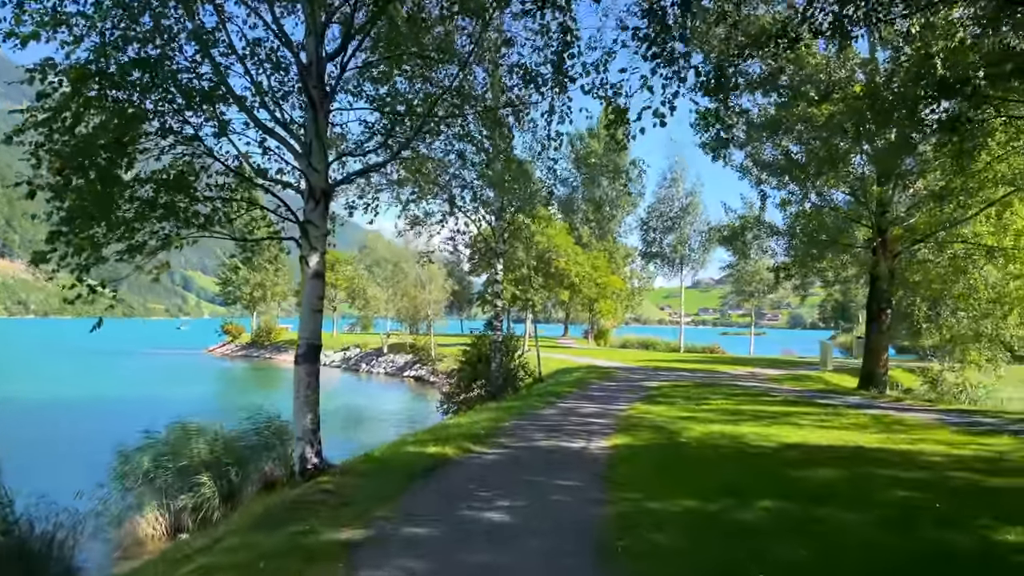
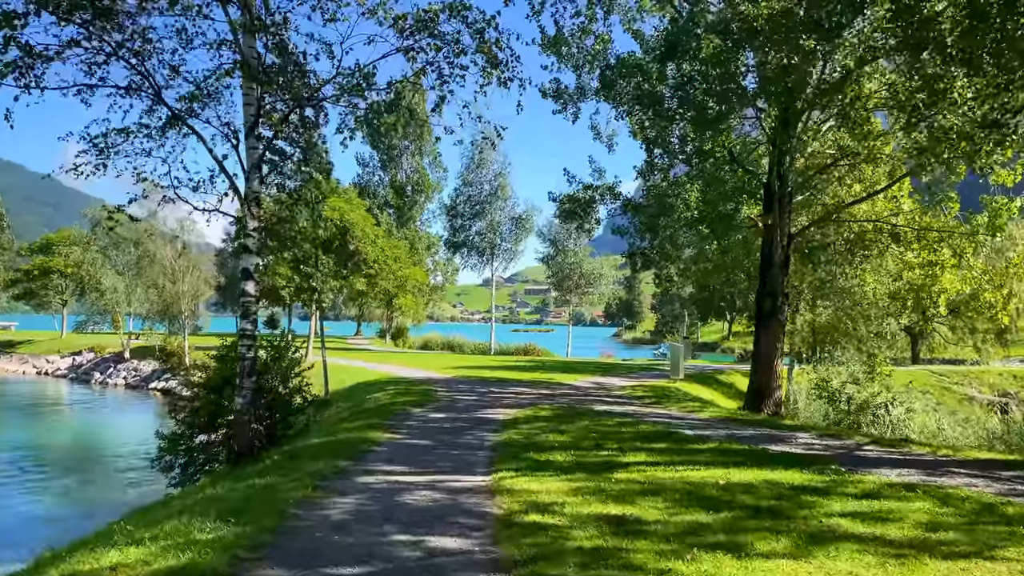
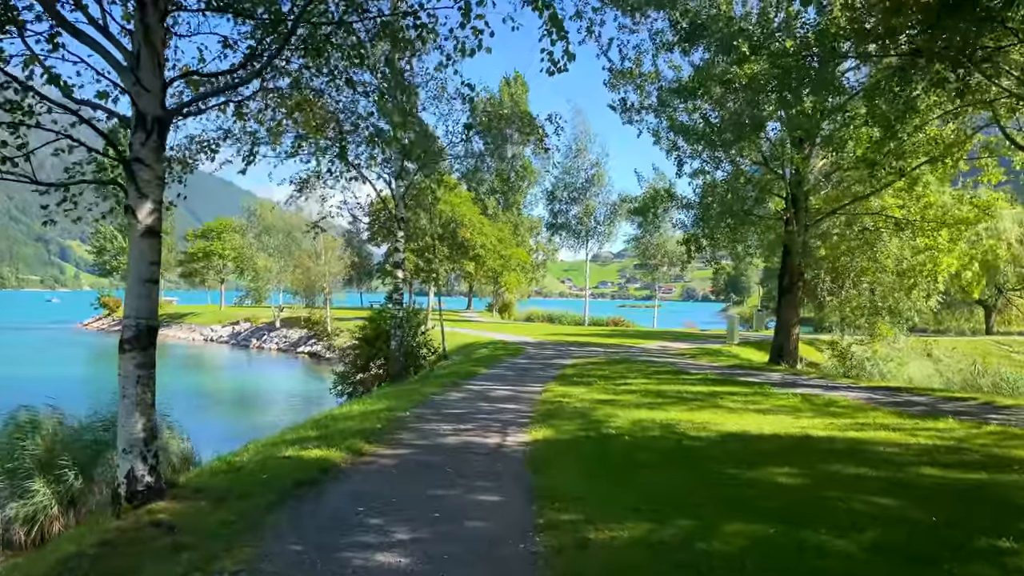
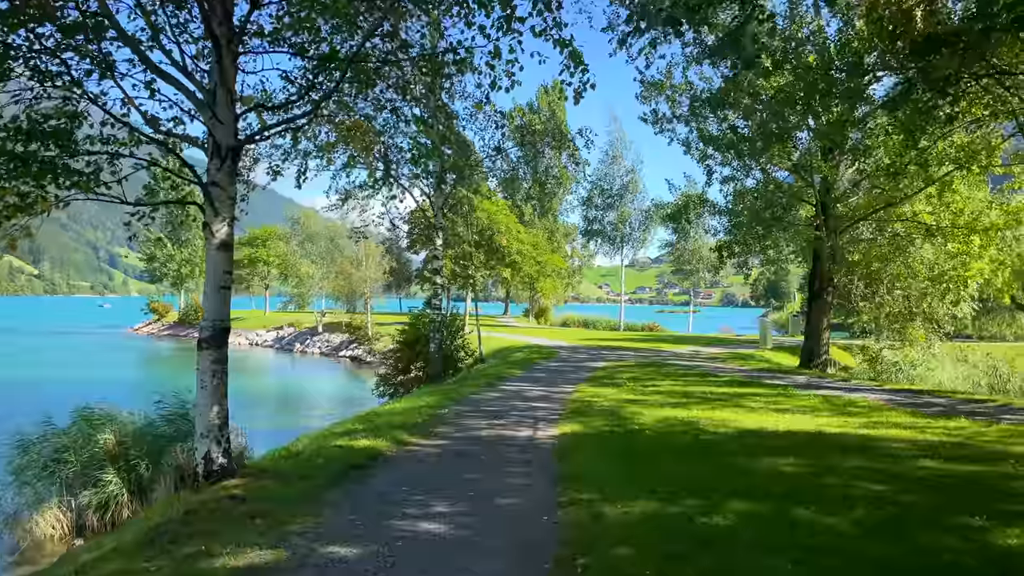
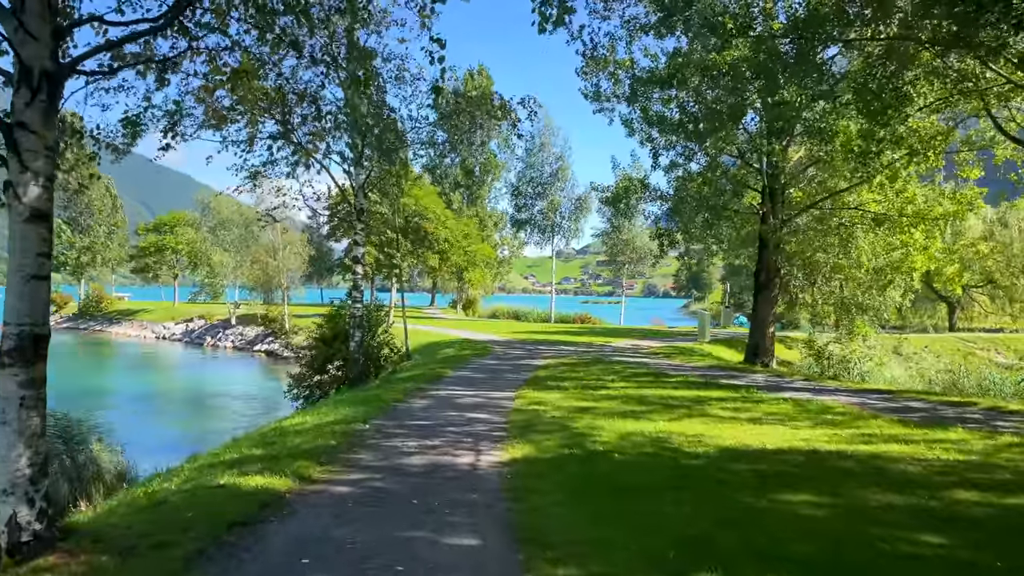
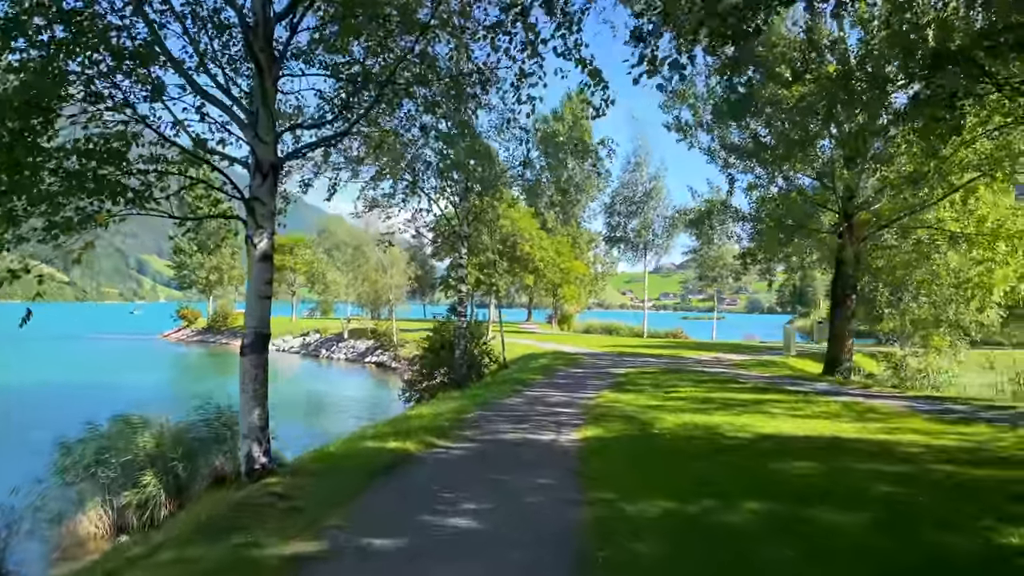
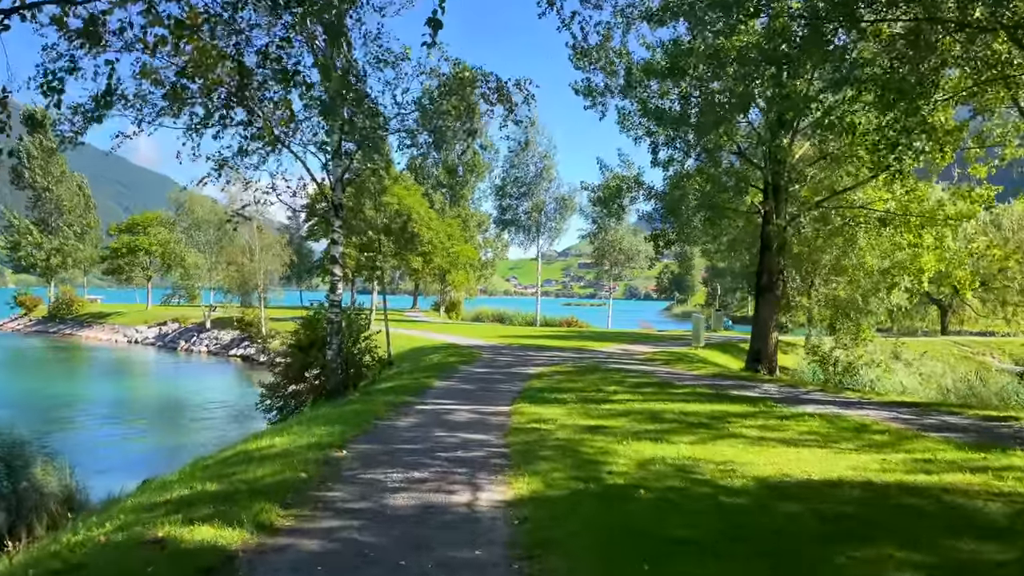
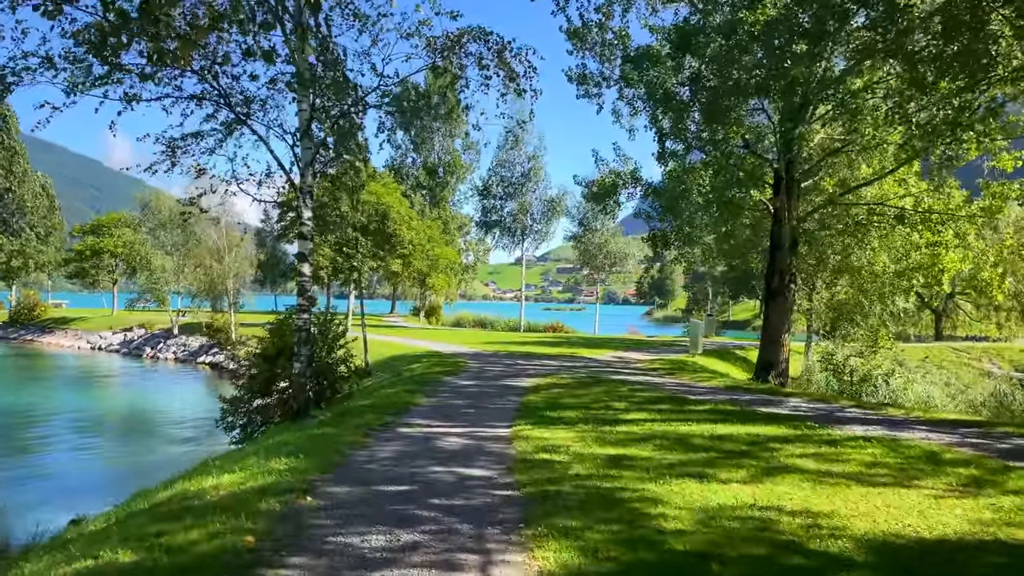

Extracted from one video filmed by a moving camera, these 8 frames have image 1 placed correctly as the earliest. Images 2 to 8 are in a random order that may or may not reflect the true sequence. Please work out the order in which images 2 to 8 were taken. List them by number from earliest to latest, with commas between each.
6, 4, 3, 5, 7, 8, 2
